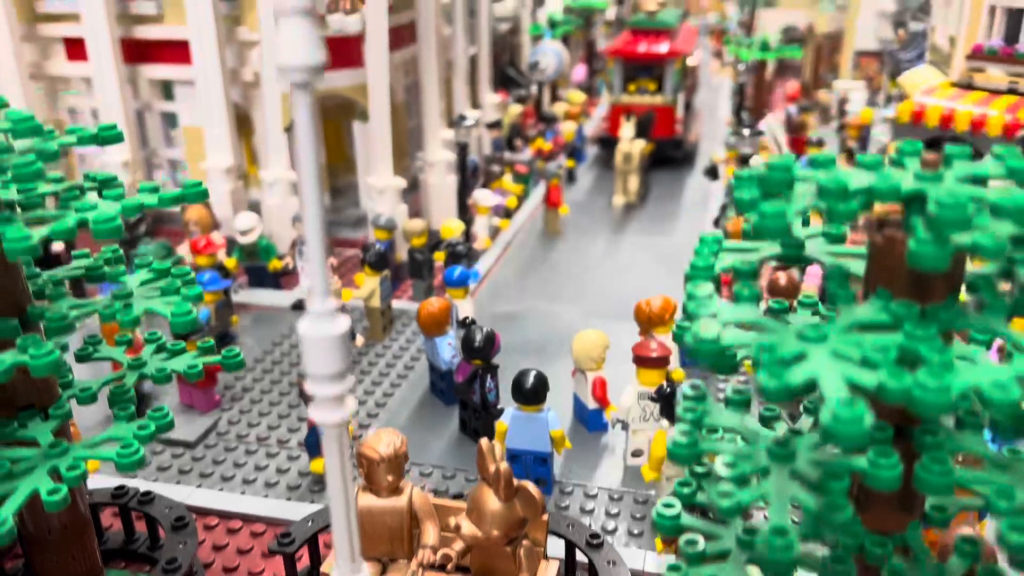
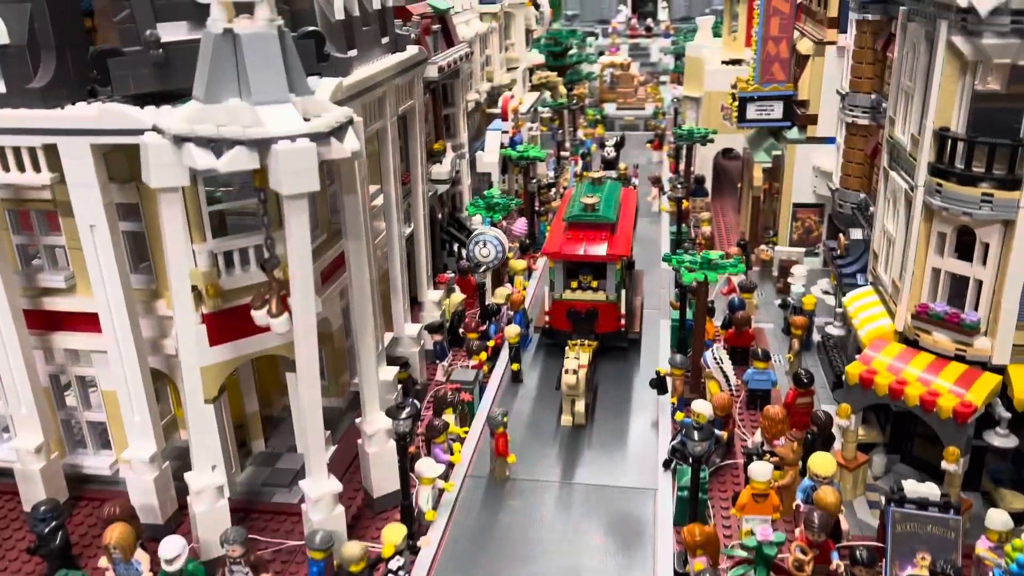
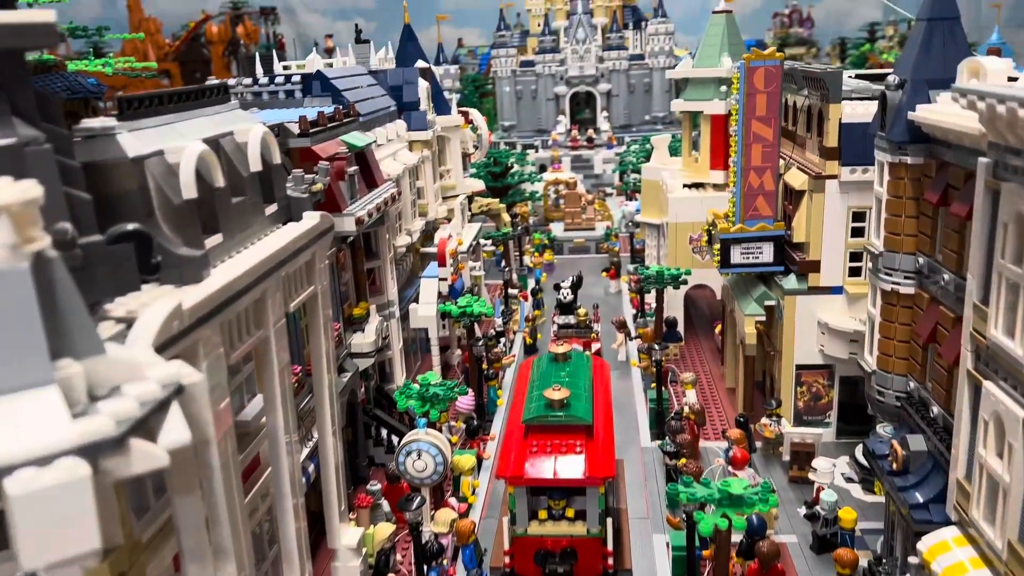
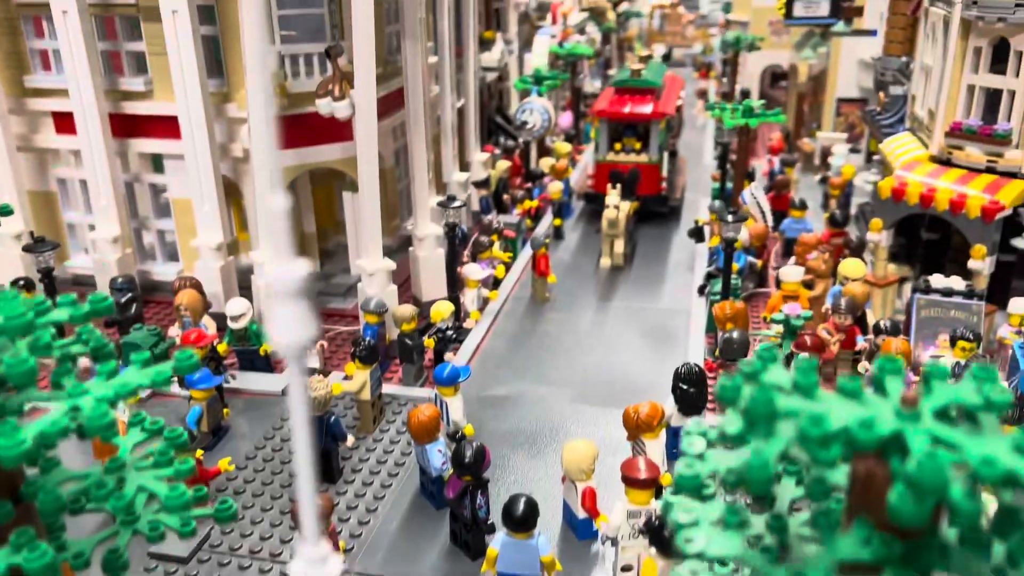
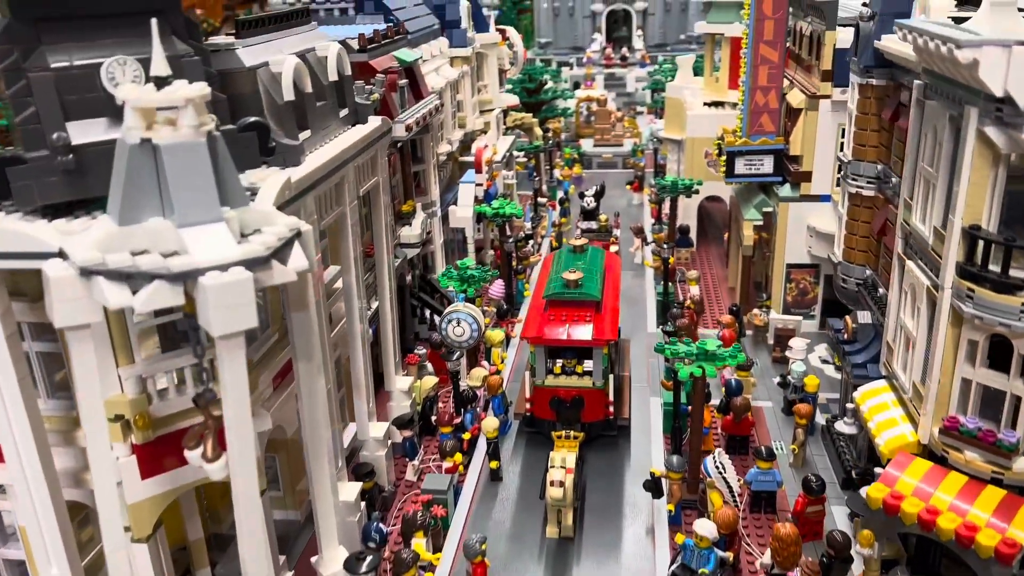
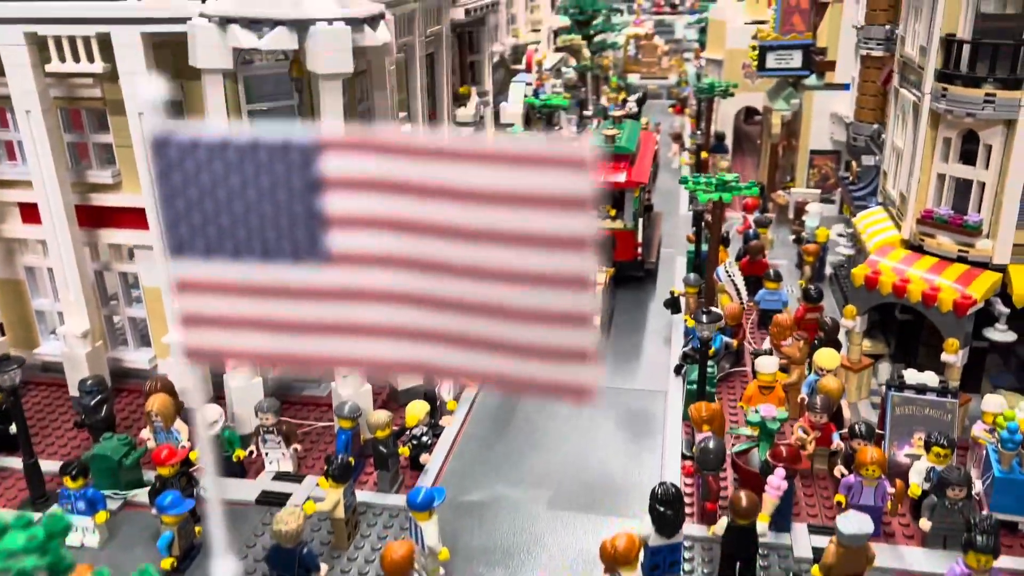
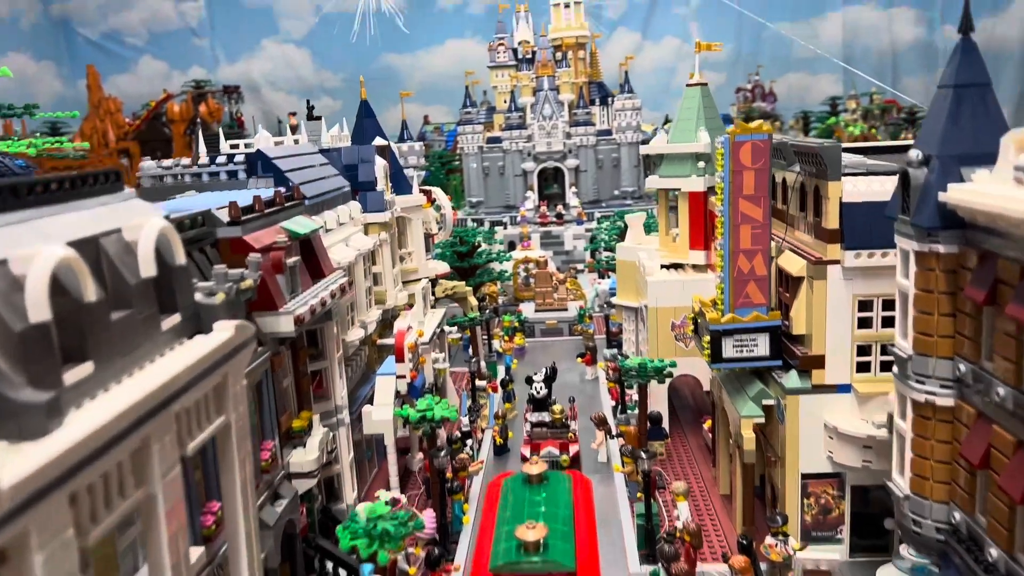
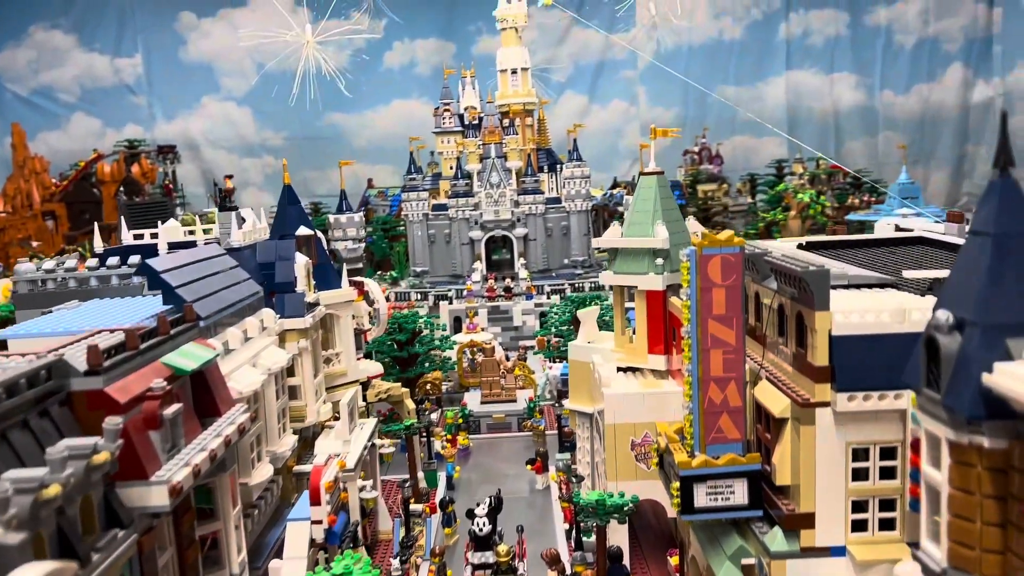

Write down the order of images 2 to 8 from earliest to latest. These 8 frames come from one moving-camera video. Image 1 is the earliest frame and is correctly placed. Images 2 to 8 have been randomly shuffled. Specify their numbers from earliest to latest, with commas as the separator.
4, 6, 2, 5, 3, 7, 8
